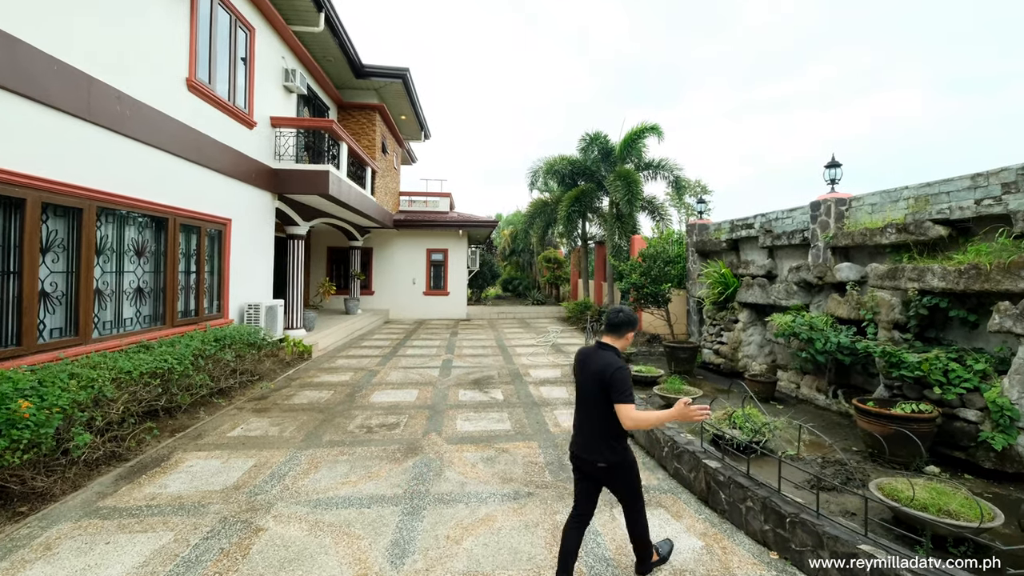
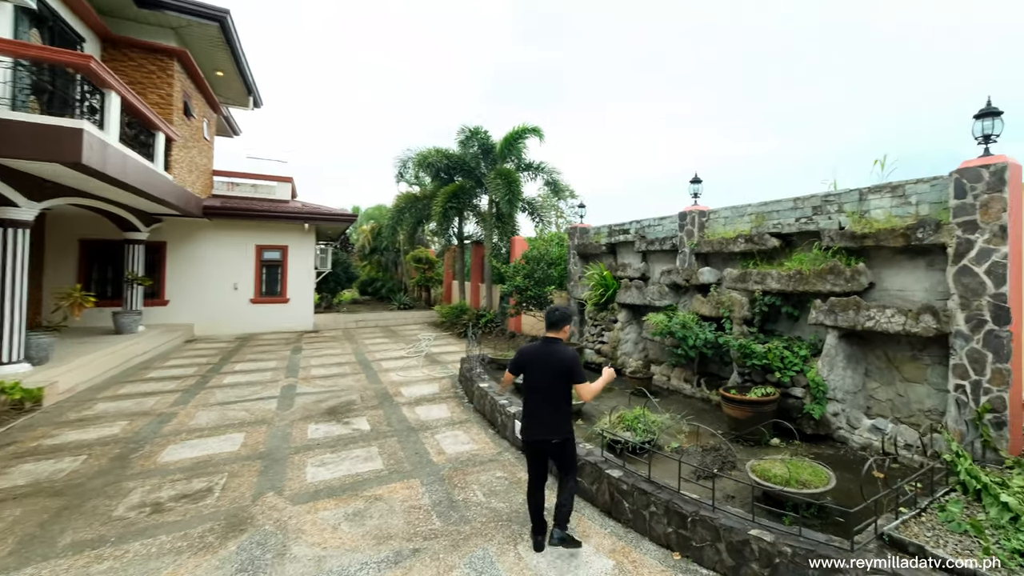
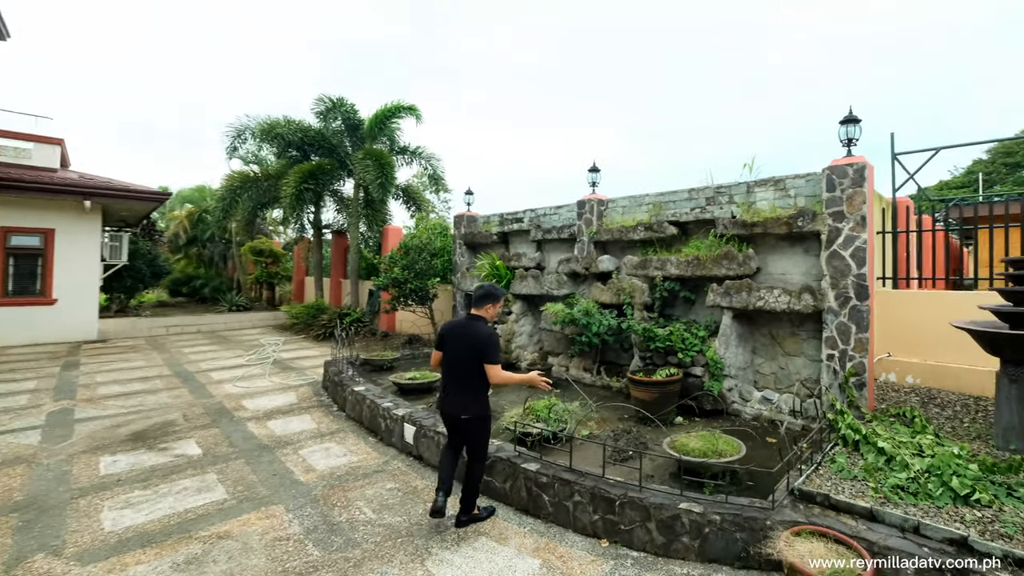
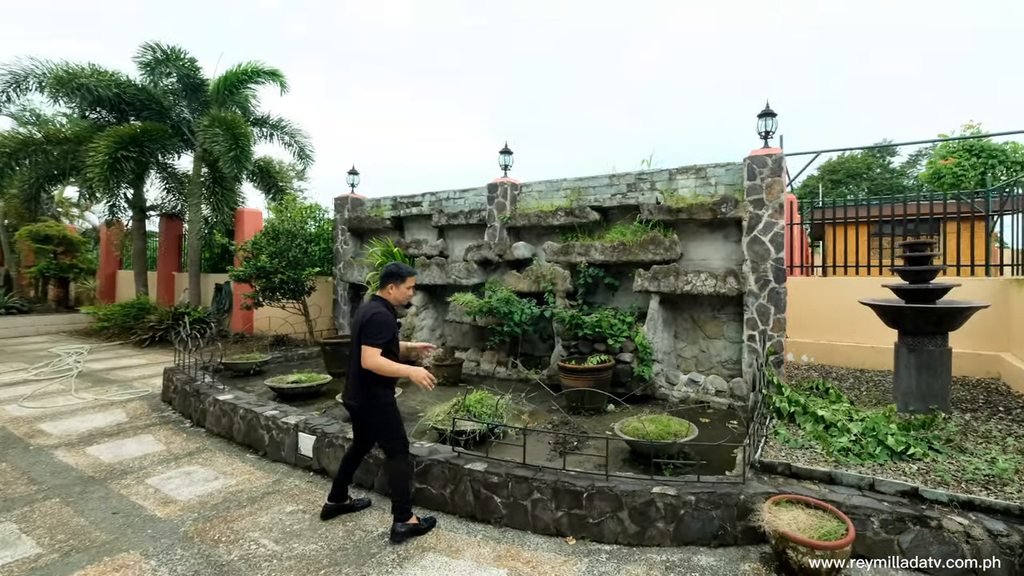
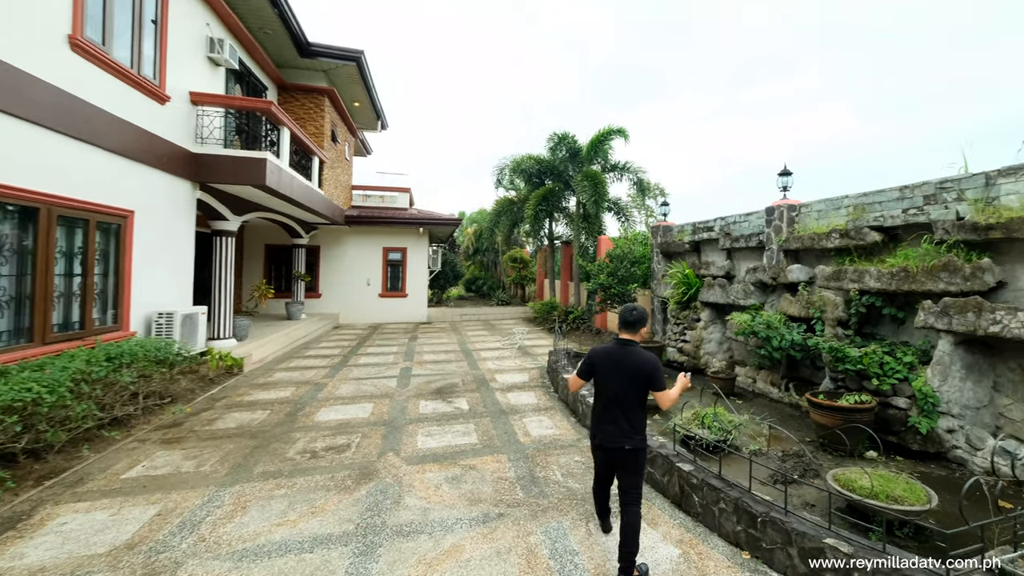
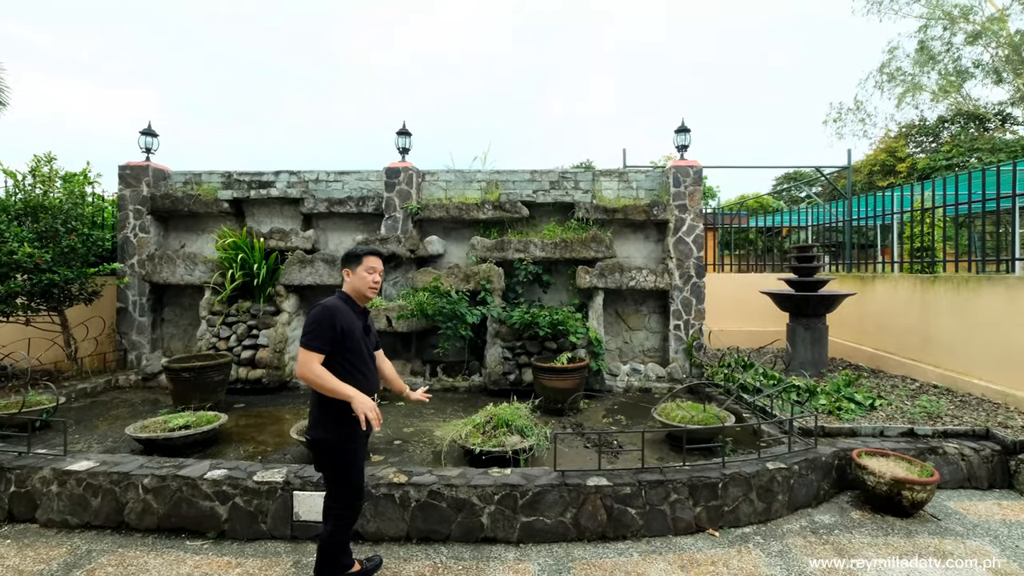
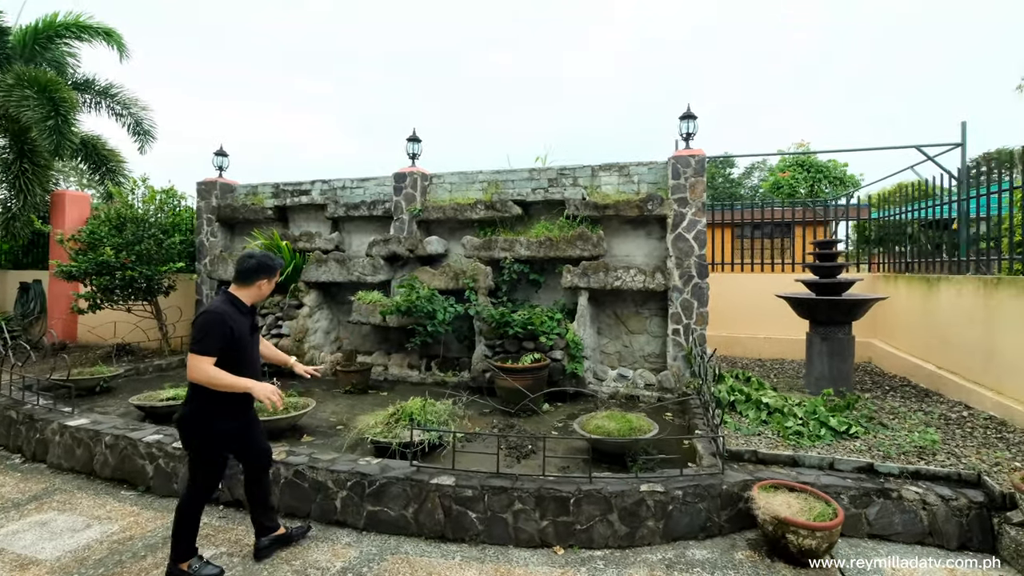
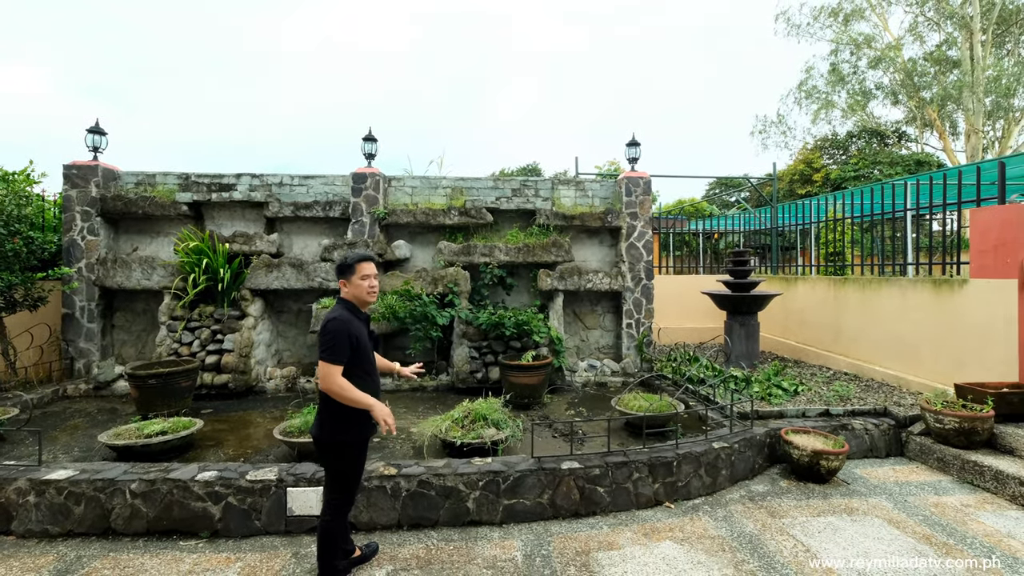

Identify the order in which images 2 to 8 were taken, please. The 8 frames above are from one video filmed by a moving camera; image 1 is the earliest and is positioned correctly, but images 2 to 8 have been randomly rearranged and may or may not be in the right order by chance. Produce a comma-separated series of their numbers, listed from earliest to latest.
5, 2, 3, 4, 7, 6, 8
